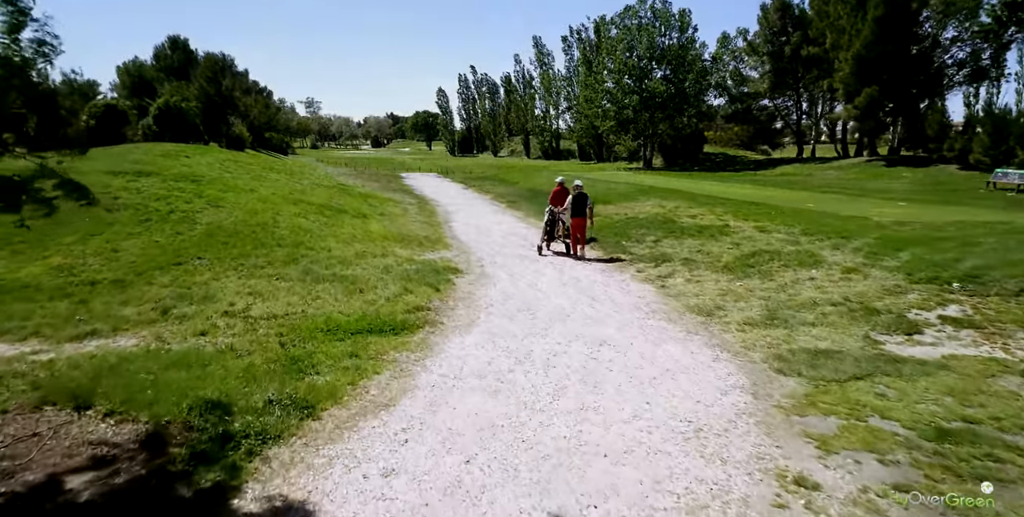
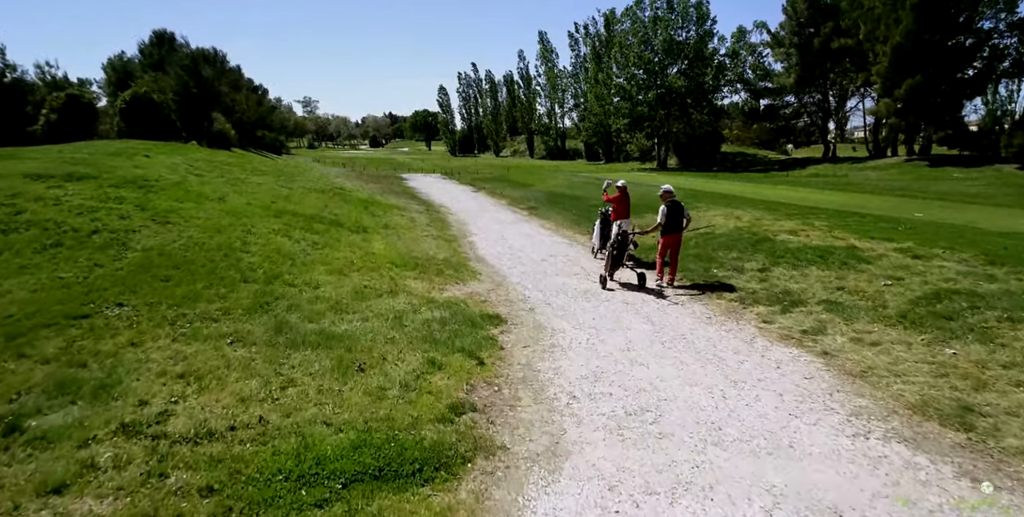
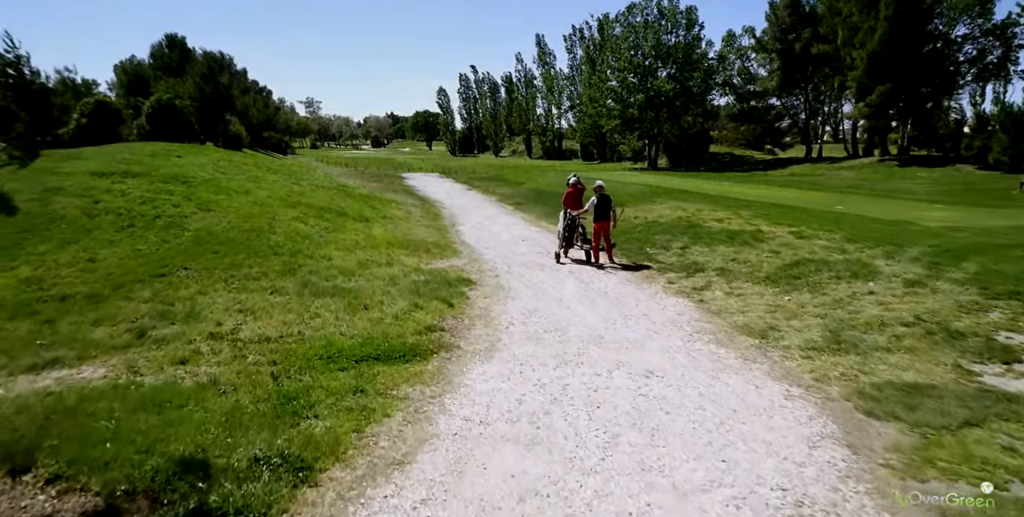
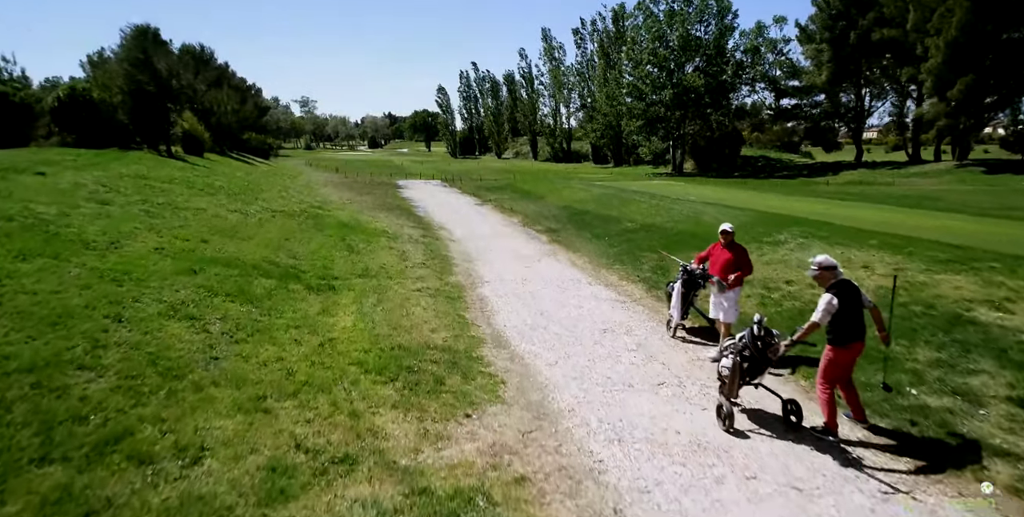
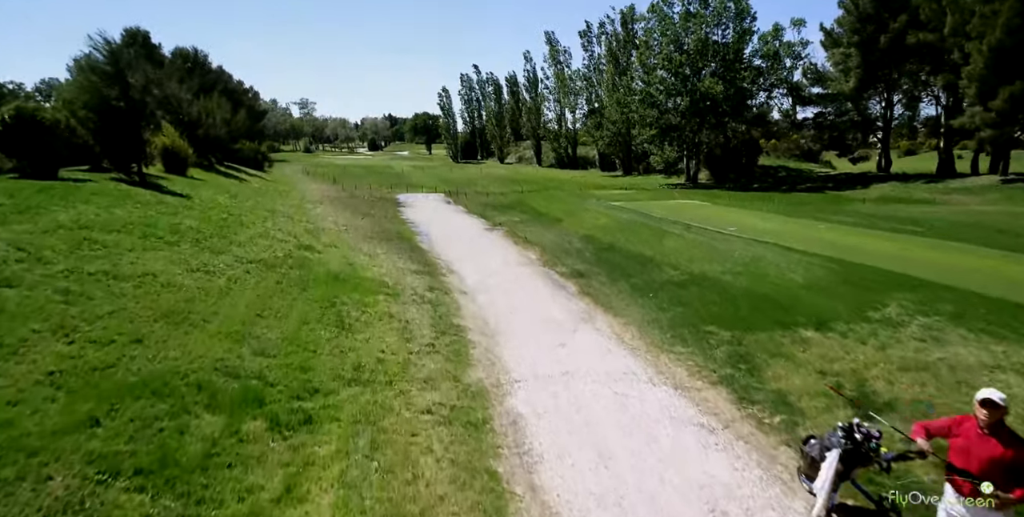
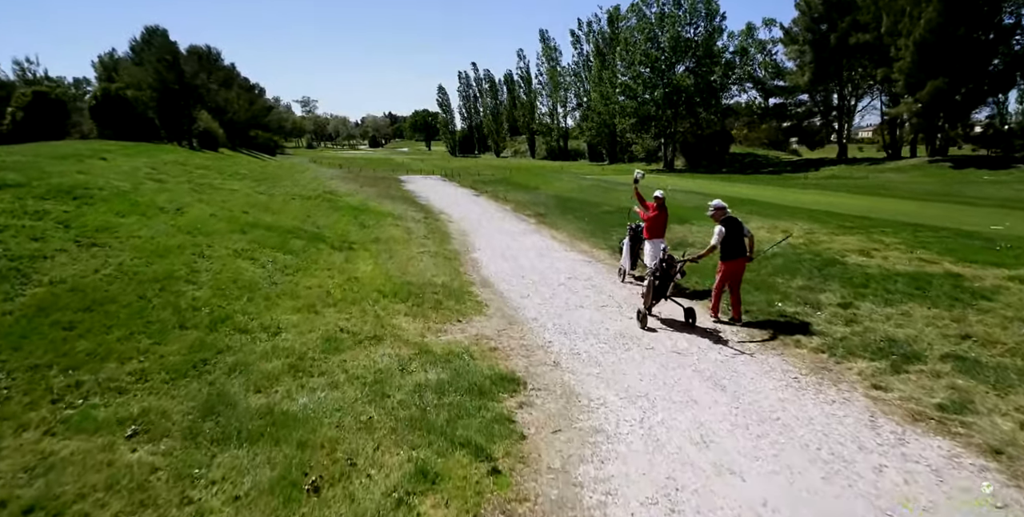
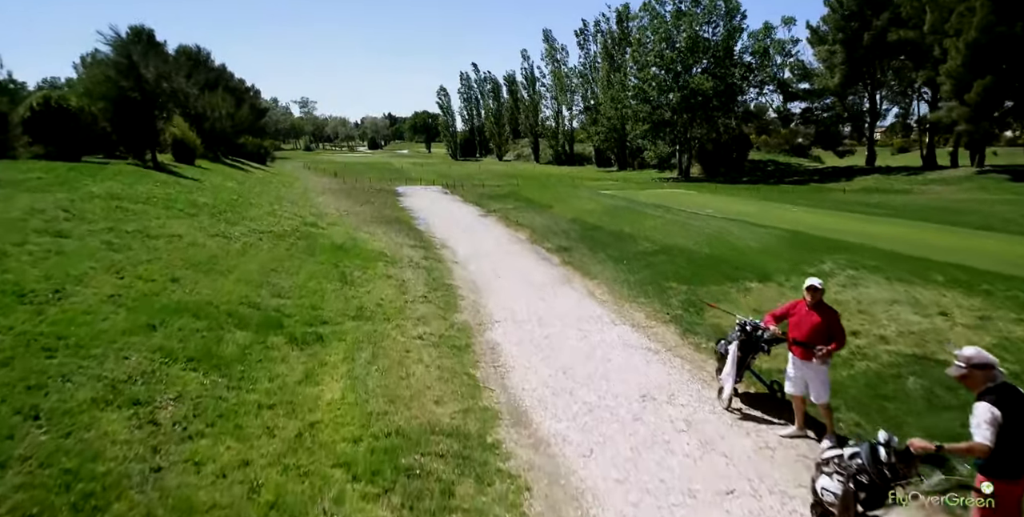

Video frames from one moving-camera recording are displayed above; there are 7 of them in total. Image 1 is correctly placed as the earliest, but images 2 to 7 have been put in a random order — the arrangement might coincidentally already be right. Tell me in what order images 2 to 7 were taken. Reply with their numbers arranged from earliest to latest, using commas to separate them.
3, 2, 6, 4, 7, 5
